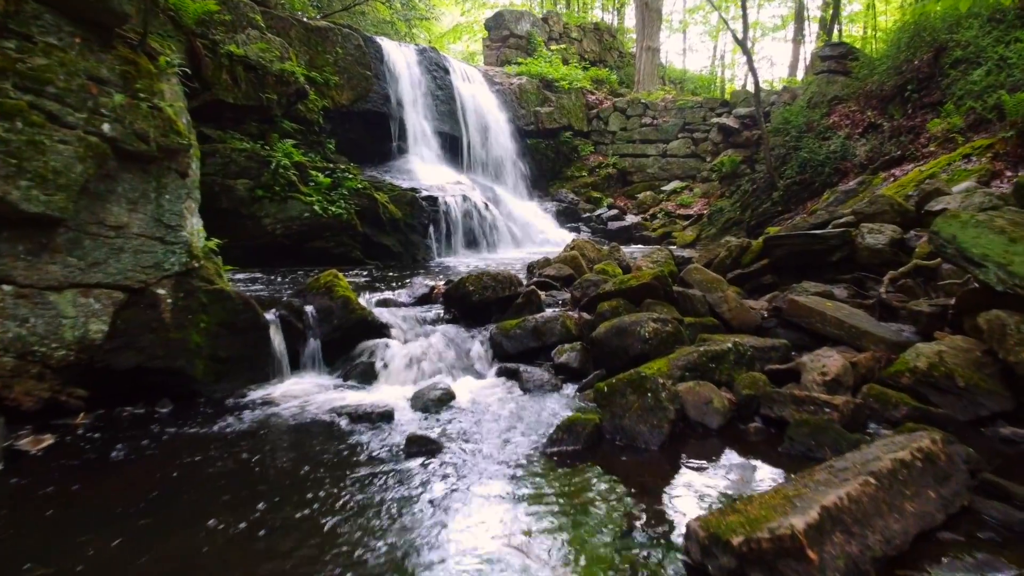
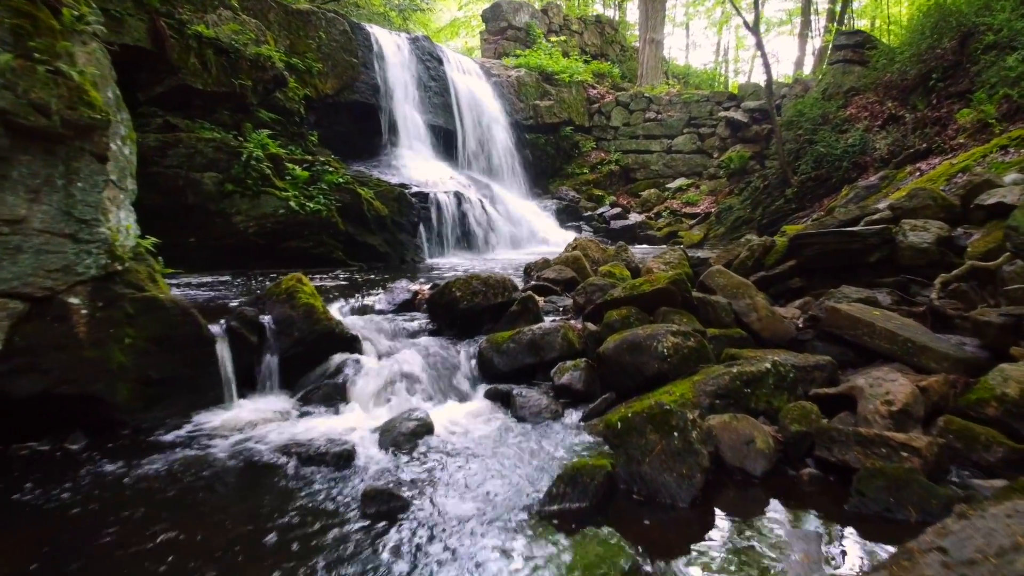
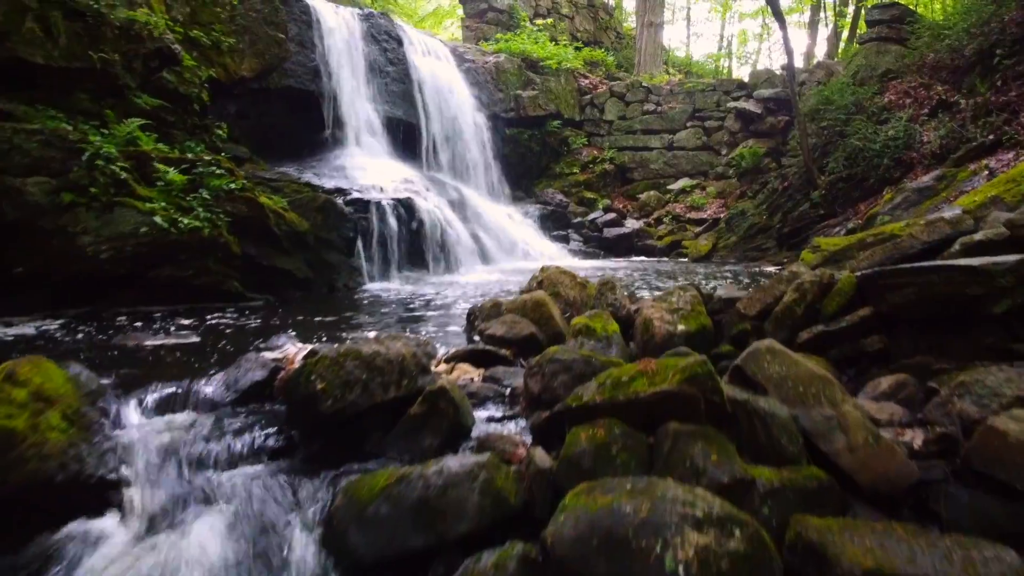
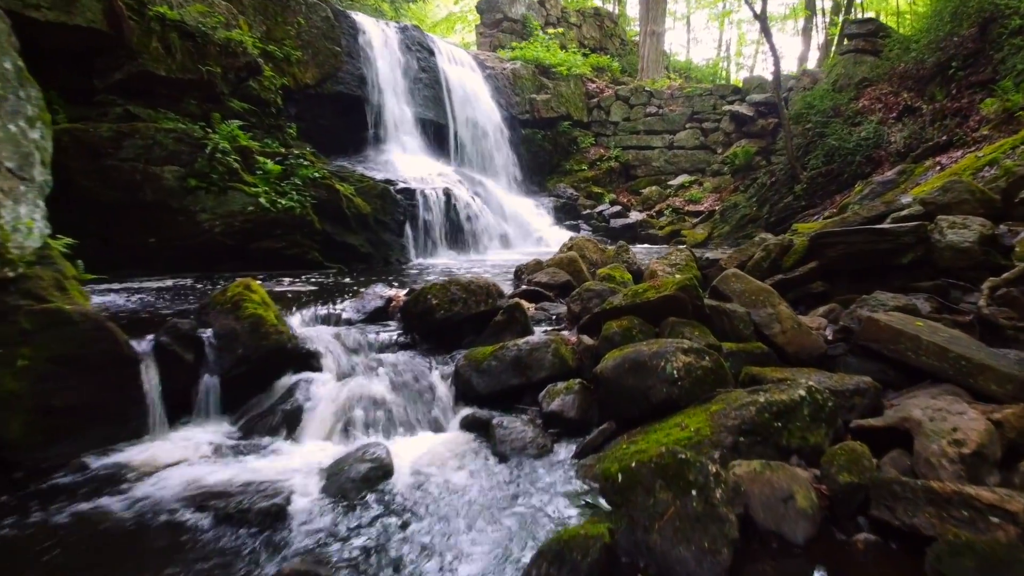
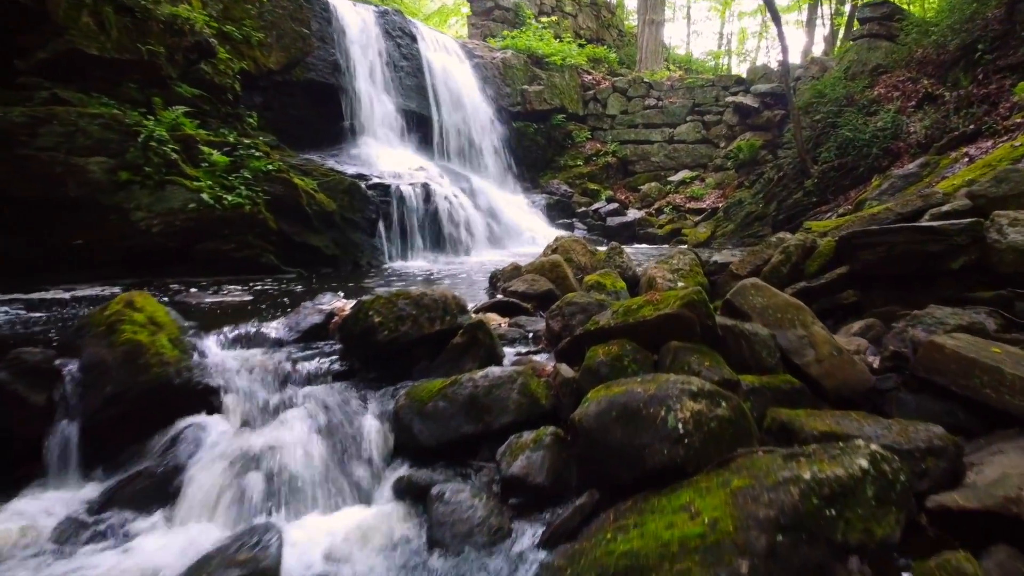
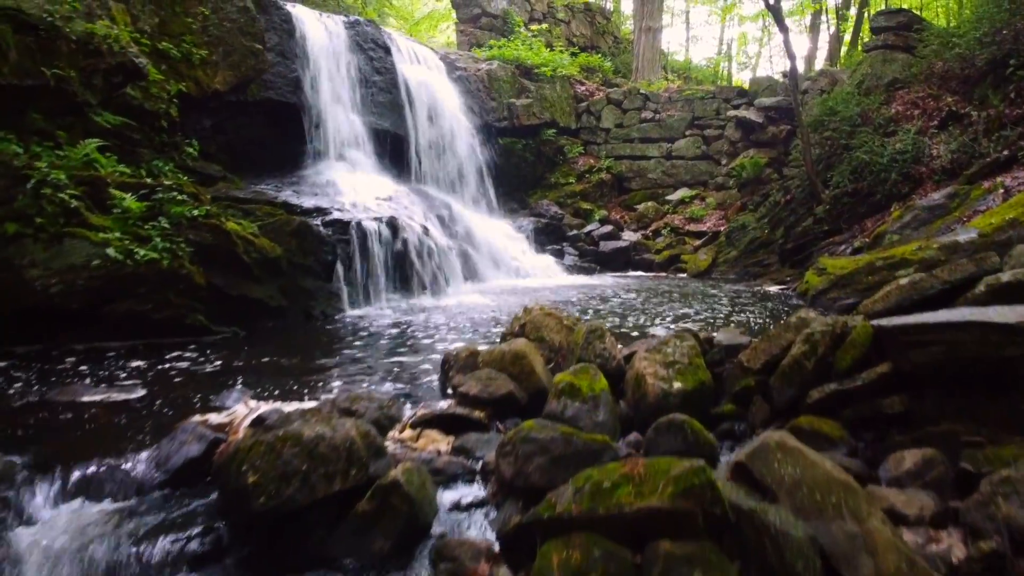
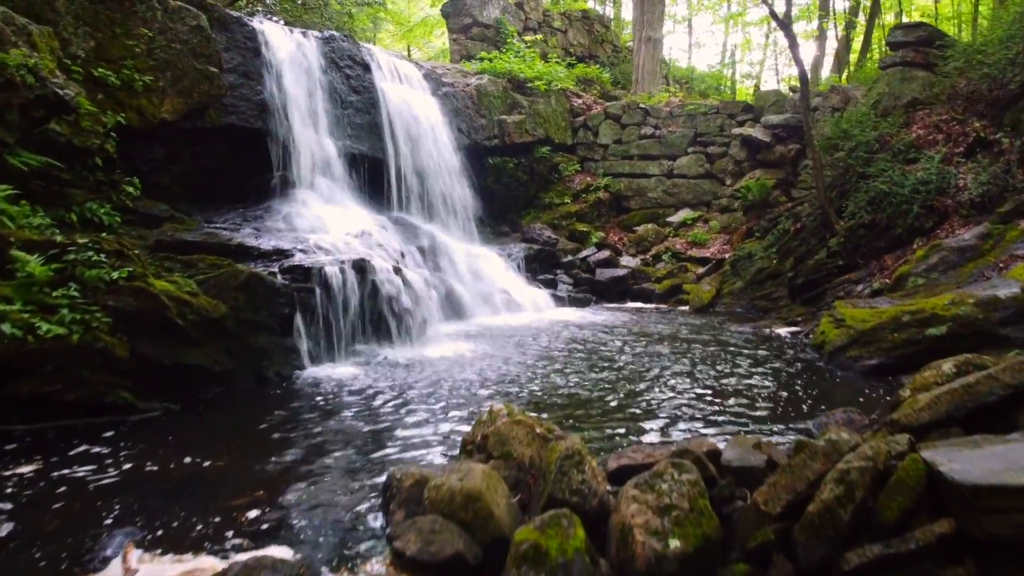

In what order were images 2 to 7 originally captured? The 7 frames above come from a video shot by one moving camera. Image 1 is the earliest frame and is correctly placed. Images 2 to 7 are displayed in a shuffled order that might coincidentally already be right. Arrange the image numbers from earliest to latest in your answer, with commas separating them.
2, 4, 5, 3, 6, 7
